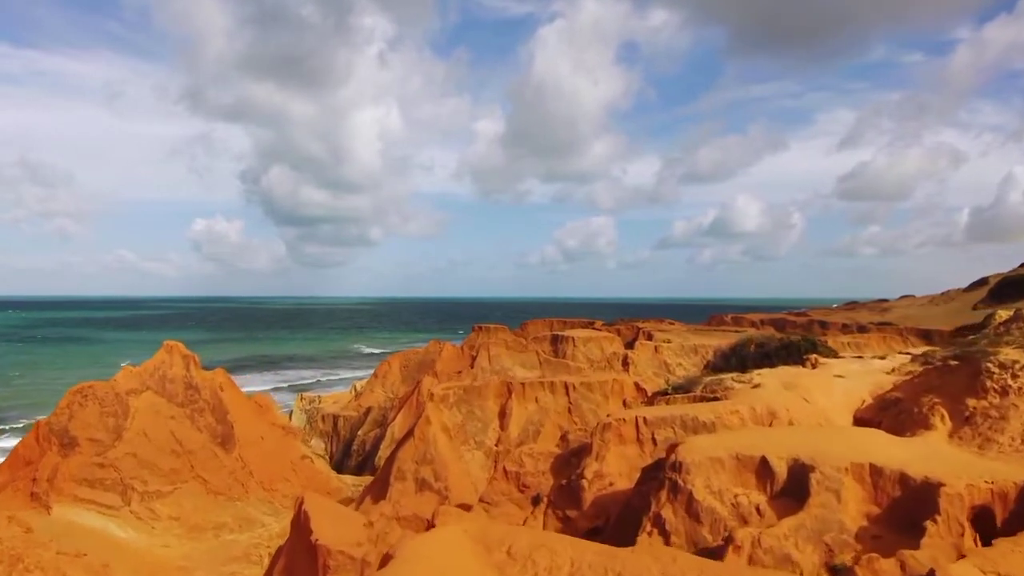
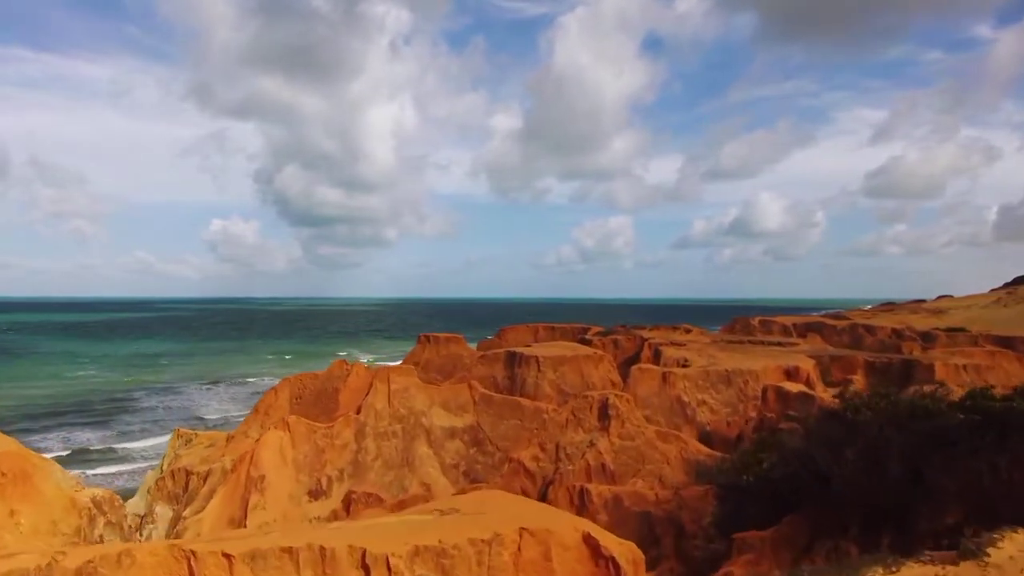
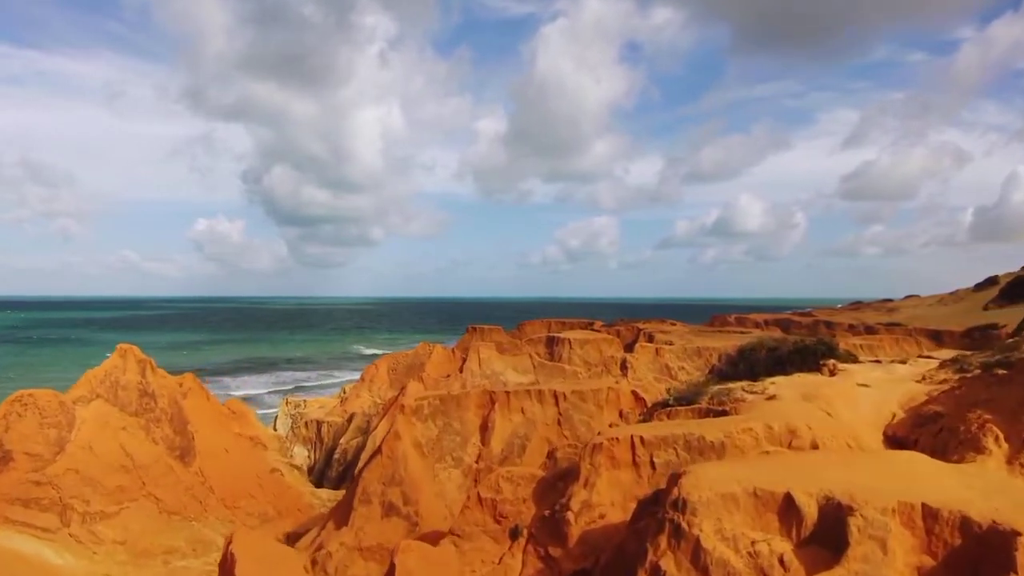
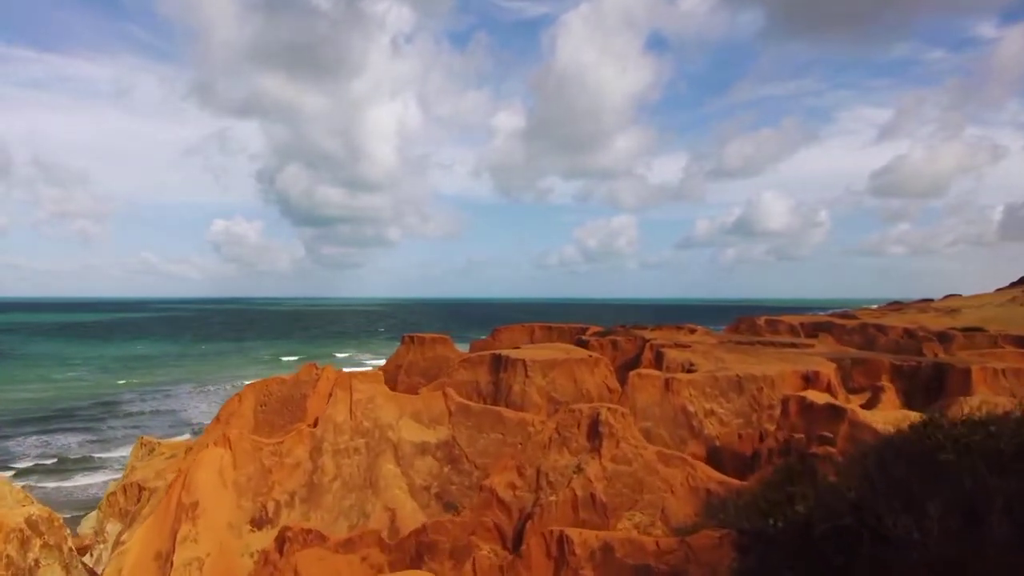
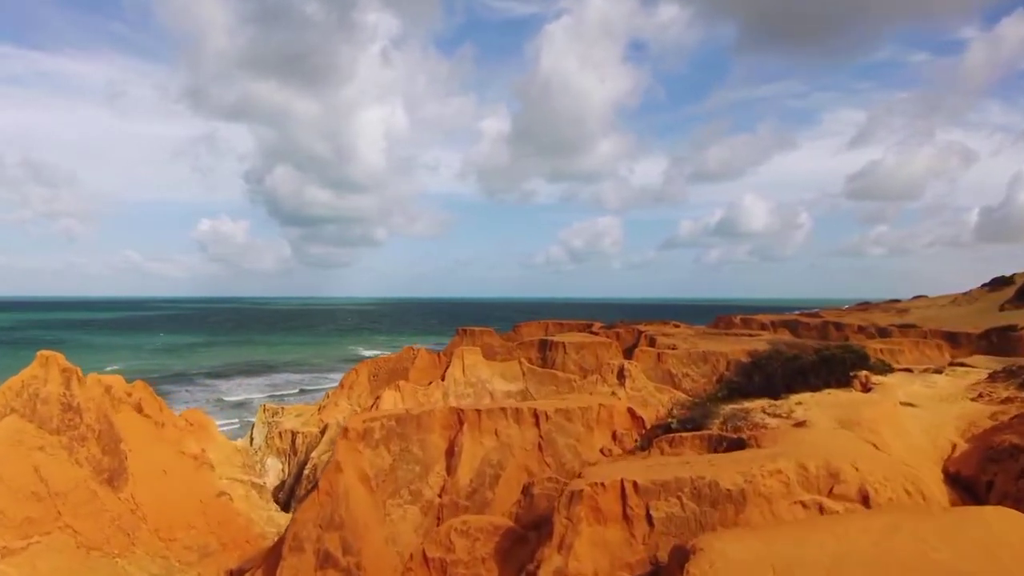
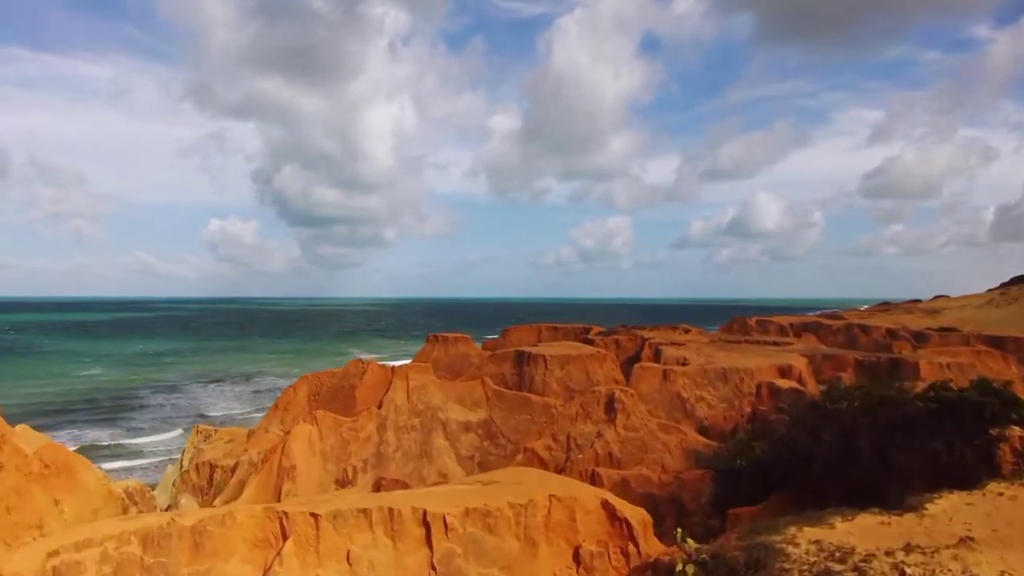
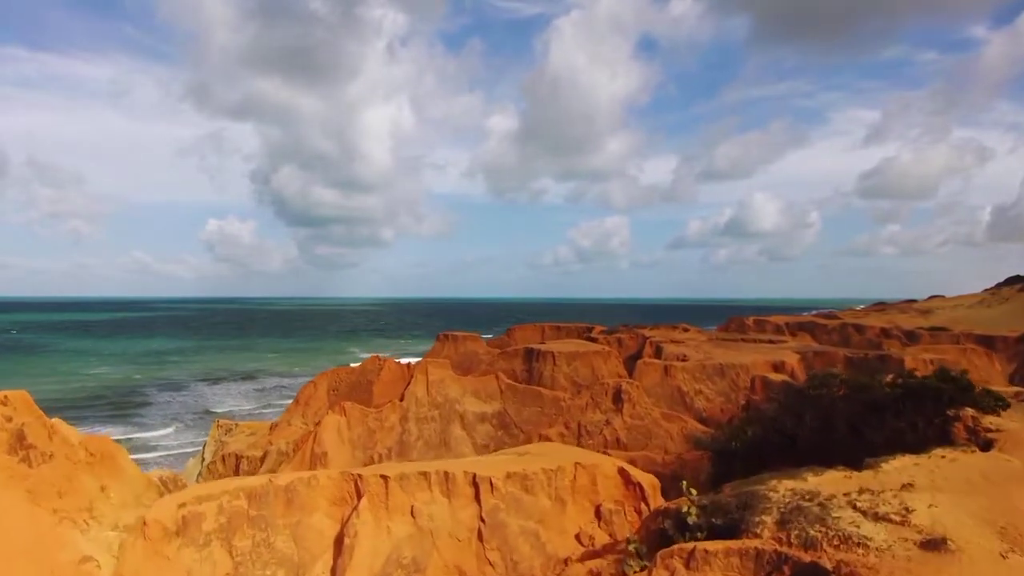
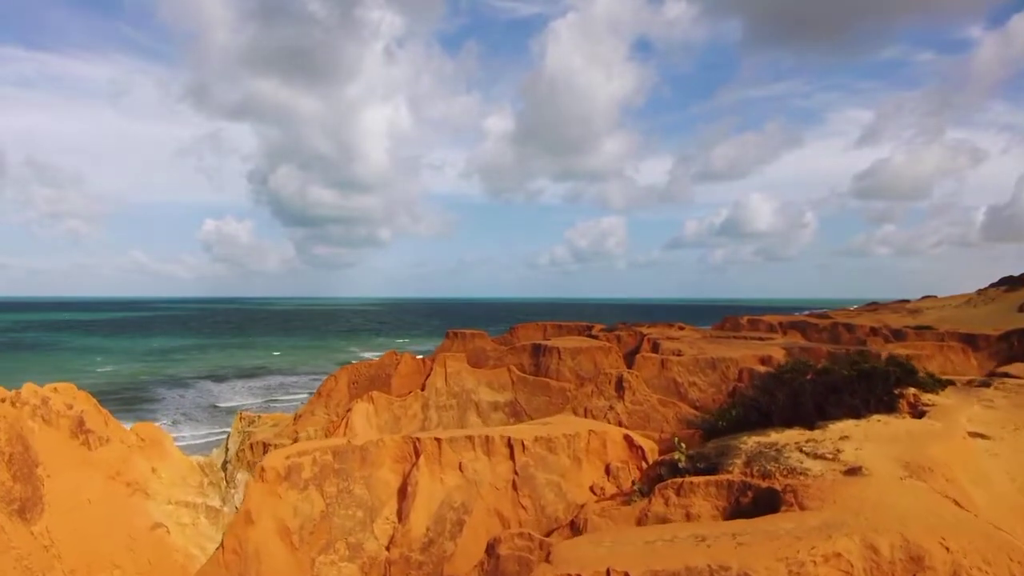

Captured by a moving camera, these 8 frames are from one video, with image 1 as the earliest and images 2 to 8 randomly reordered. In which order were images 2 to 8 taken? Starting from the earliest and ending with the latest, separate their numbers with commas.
3, 5, 8, 7, 6, 2, 4
